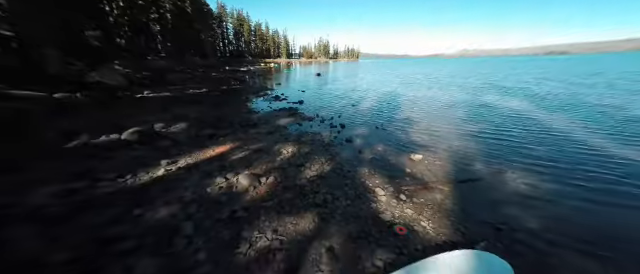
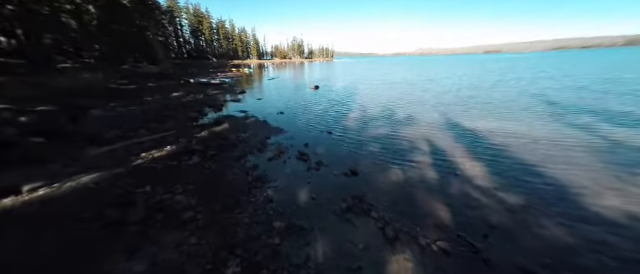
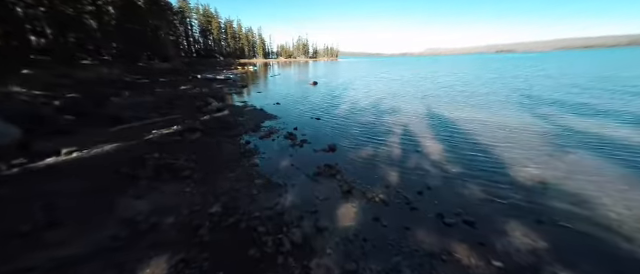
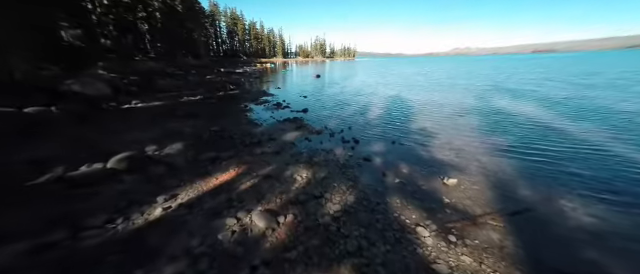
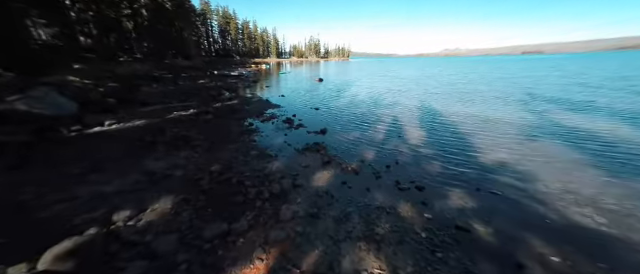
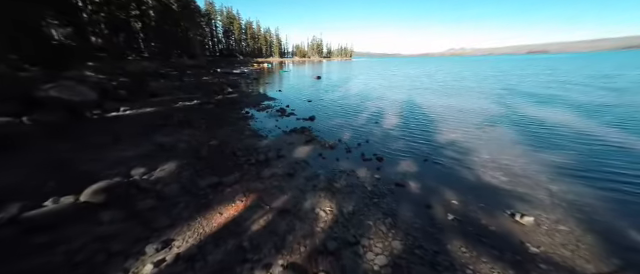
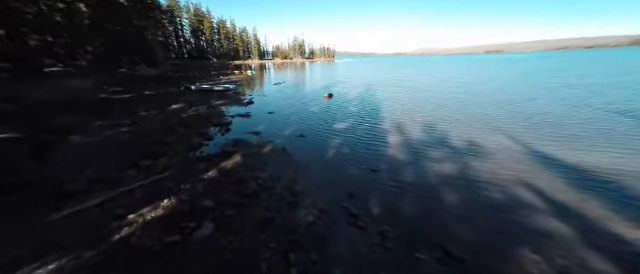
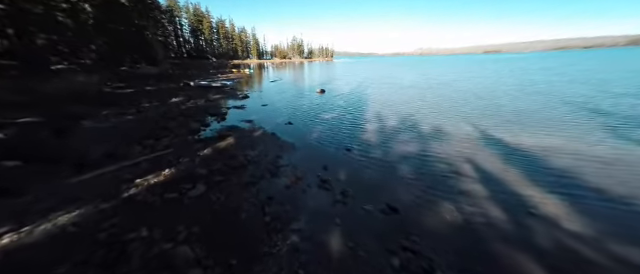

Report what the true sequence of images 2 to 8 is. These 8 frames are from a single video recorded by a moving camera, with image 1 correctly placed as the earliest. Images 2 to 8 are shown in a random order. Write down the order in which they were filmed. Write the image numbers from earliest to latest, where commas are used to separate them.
4, 6, 5, 3, 2, 8, 7
